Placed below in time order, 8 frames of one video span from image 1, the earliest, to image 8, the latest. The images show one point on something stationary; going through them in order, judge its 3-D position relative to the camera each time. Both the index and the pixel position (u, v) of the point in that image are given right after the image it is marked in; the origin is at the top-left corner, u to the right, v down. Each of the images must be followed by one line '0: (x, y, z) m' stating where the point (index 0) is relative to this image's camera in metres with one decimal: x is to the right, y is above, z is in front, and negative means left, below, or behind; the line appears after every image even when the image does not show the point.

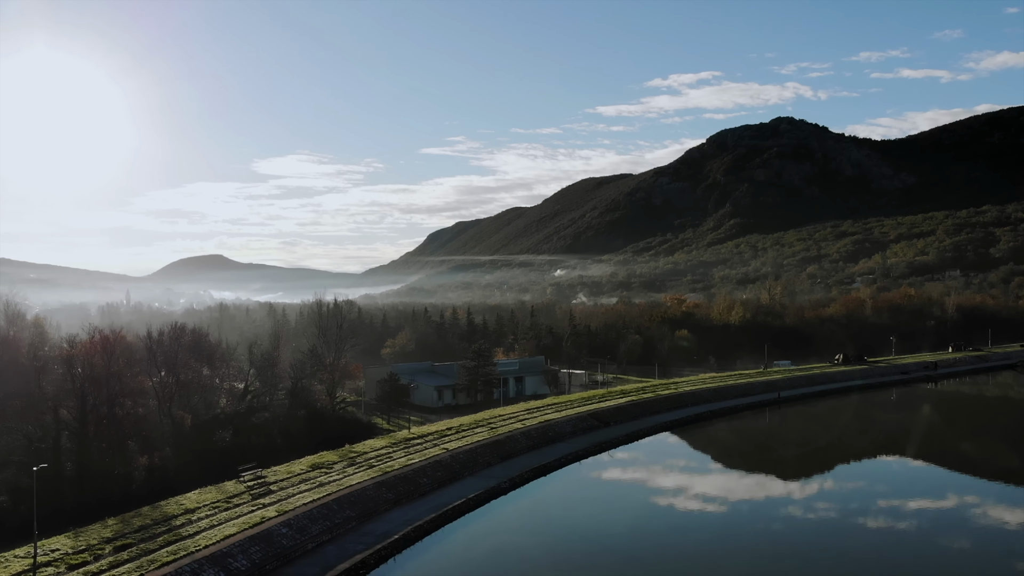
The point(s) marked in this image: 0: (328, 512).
0: (-4.5, -5.5, +18.2) m
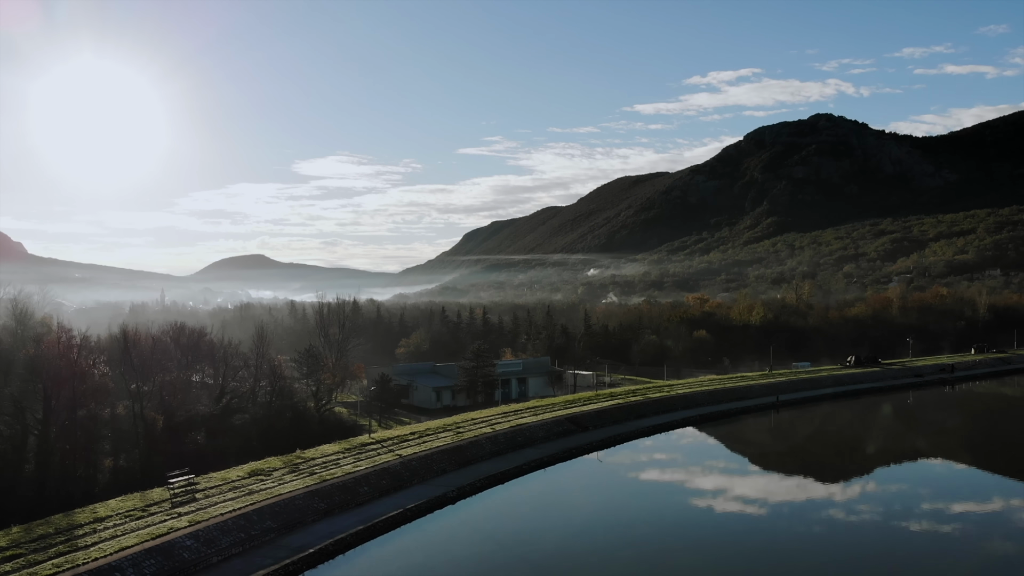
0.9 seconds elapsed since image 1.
0: (-6.2, -5.5, +17.4) m
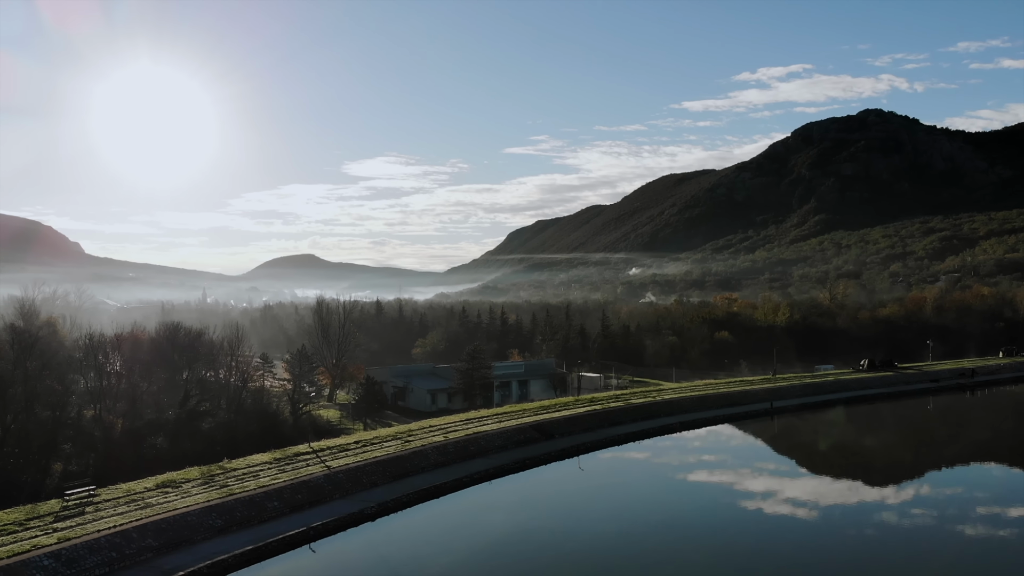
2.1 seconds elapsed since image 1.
0: (-8.5, -5.5, +16.3) m
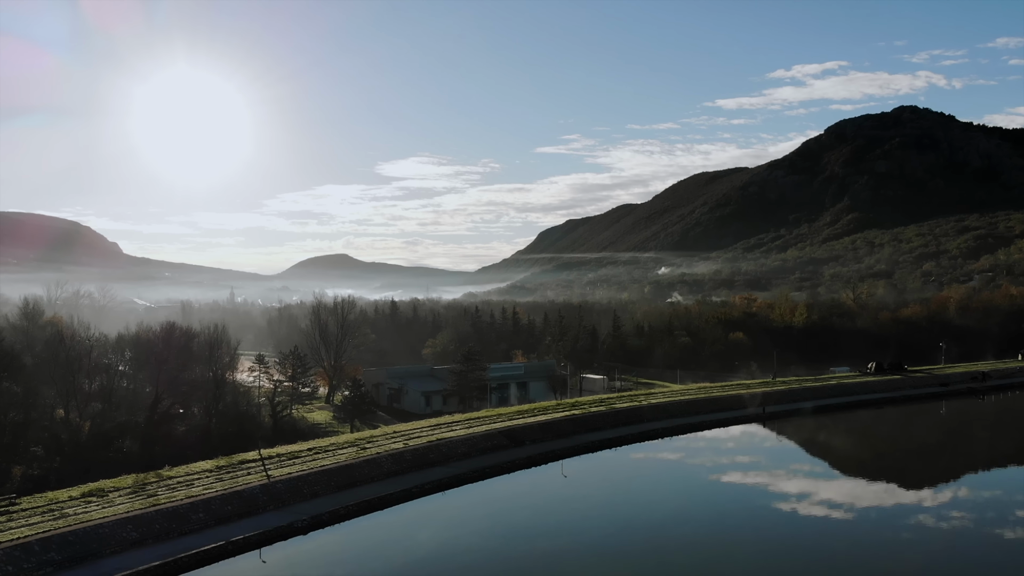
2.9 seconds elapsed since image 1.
0: (-10.3, -5.6, +15.6) m
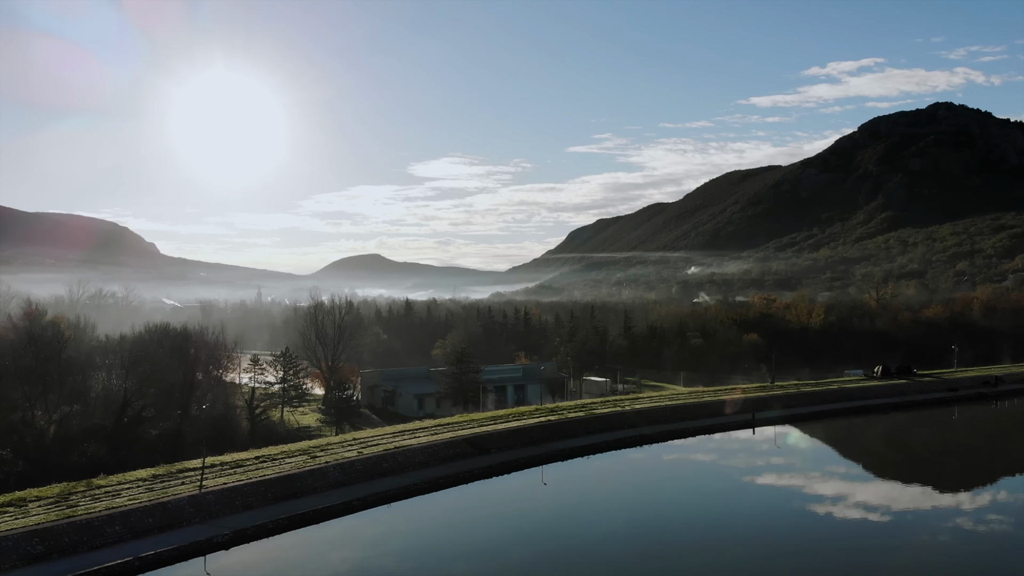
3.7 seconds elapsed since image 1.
0: (-12.1, -5.7, +14.9) m
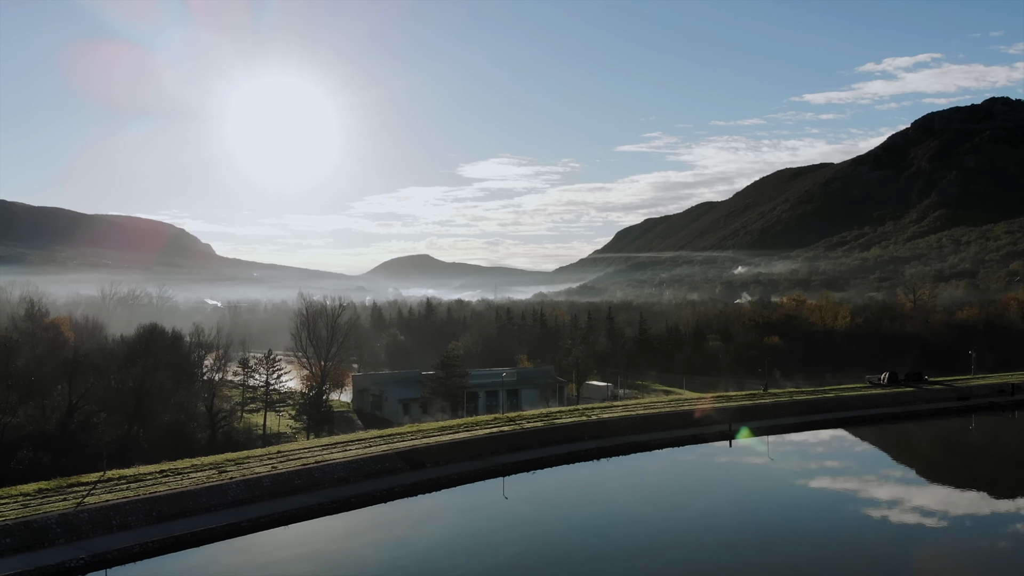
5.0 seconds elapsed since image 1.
0: (-15.1, -5.8, +13.9) m
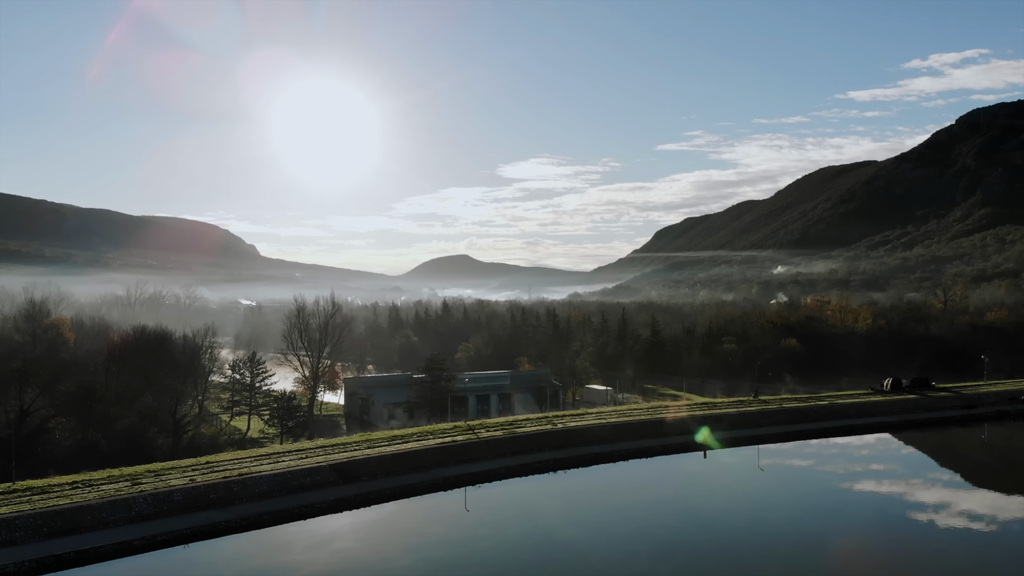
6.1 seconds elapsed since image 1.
0: (-17.7, -6.0, +13.2) m
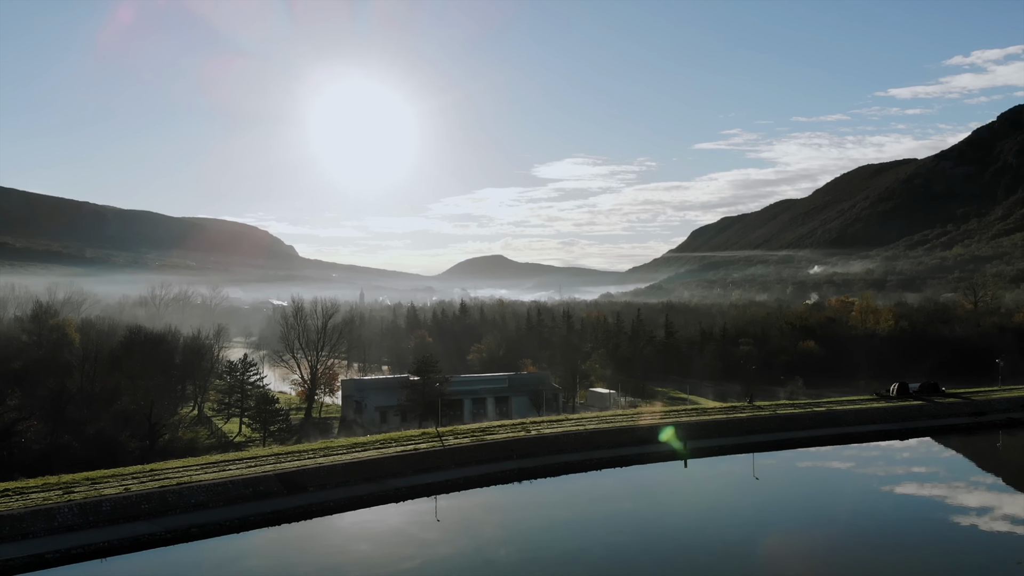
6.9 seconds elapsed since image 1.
0: (-19.8, -6.1, +12.8) m
